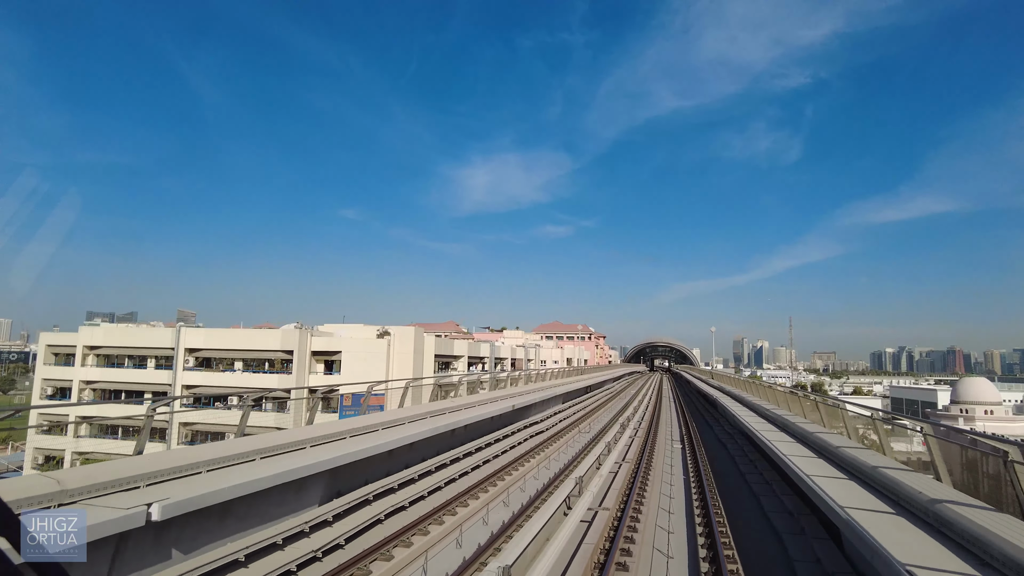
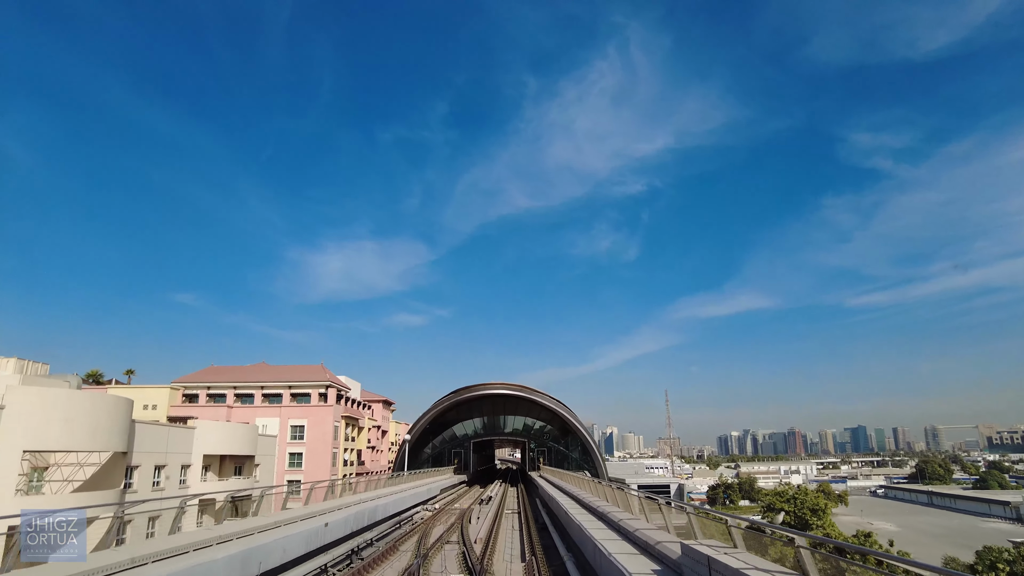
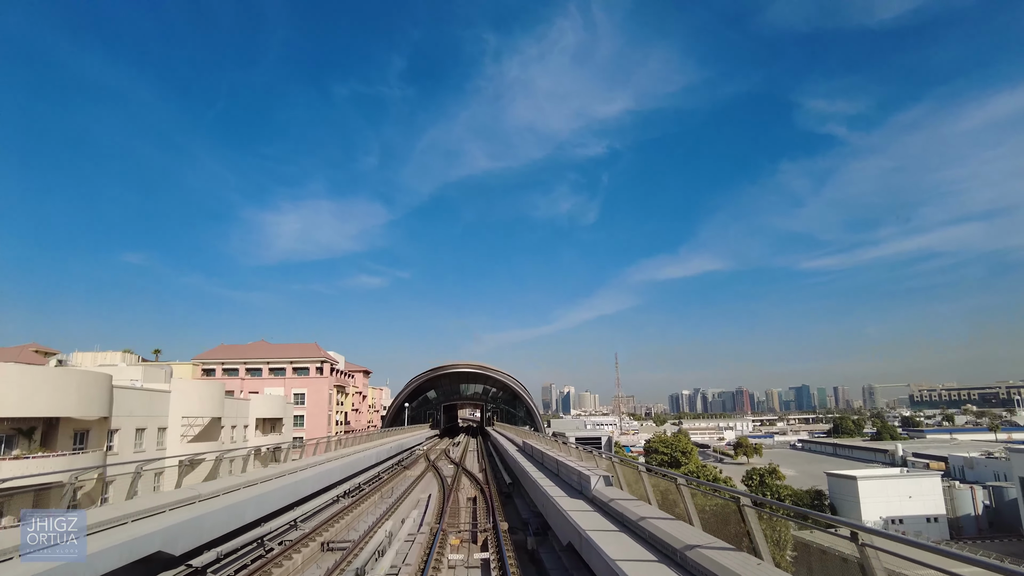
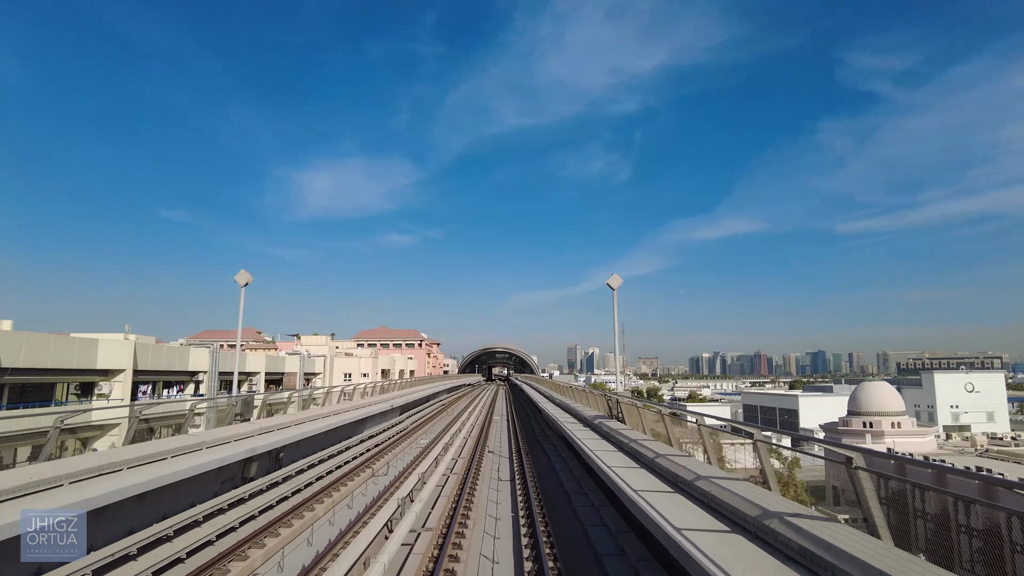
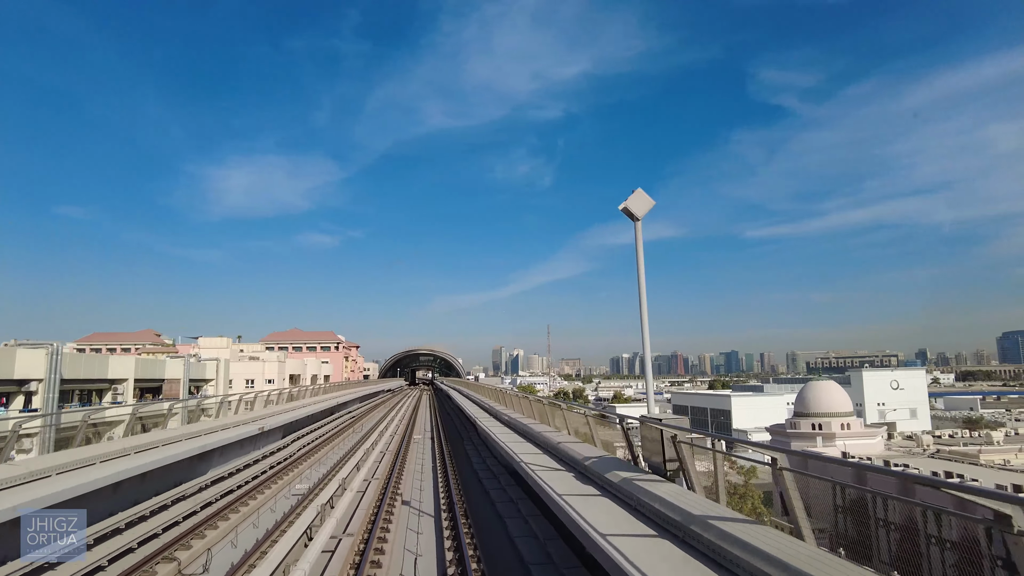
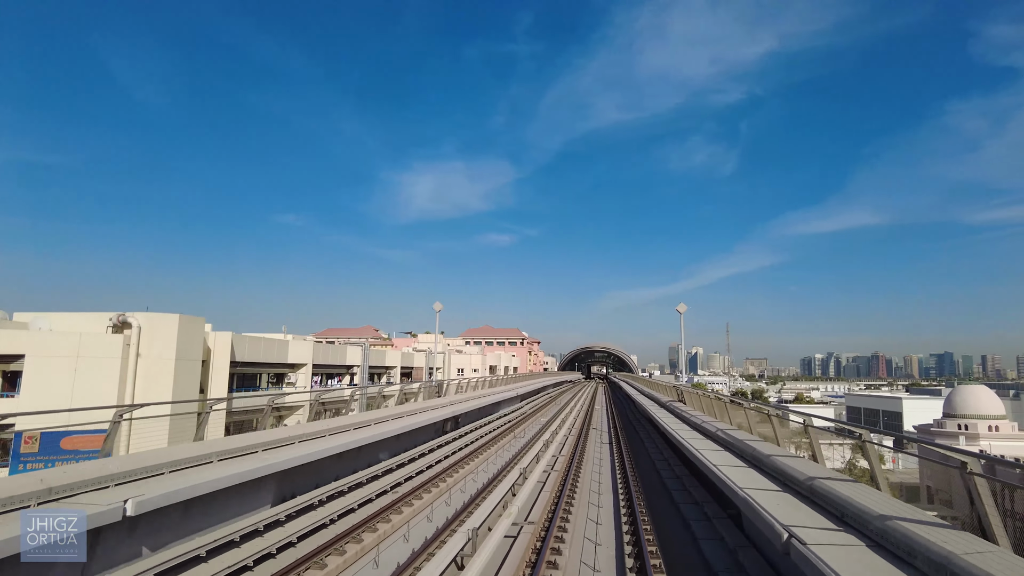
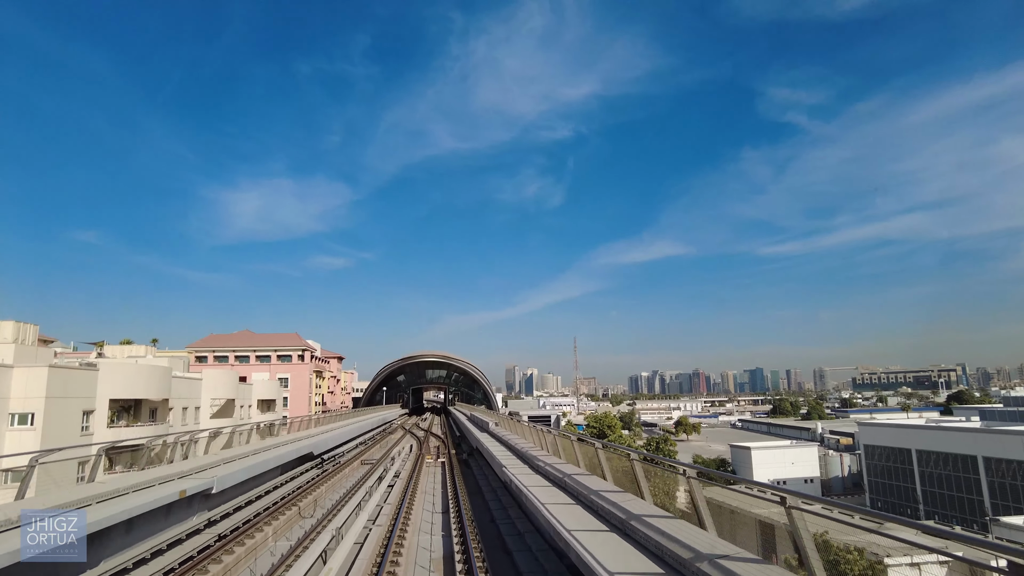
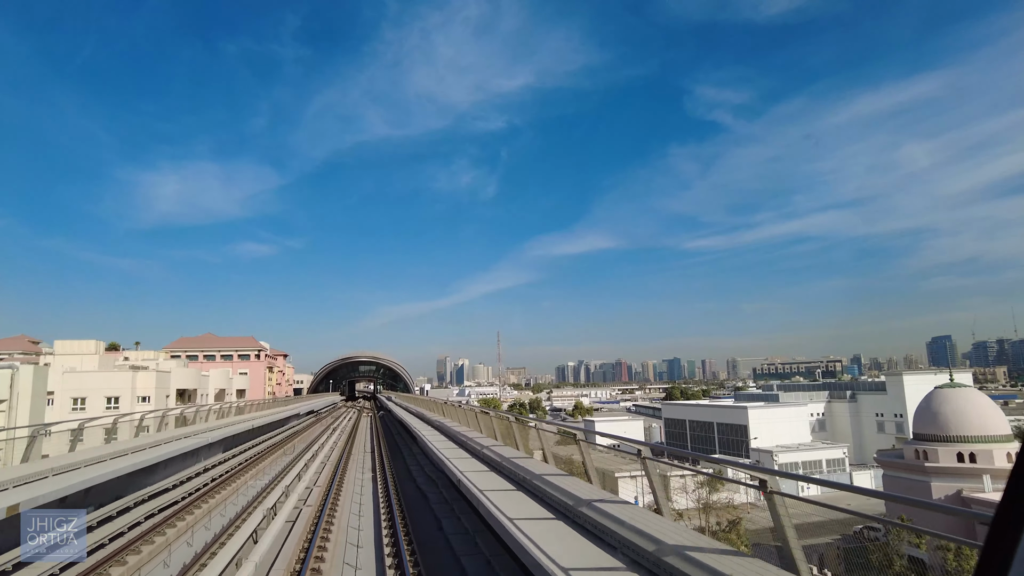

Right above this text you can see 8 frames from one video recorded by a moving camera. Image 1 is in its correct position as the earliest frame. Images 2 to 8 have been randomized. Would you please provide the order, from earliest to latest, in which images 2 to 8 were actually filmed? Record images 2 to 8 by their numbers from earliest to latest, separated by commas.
6, 4, 5, 8, 7, 3, 2
